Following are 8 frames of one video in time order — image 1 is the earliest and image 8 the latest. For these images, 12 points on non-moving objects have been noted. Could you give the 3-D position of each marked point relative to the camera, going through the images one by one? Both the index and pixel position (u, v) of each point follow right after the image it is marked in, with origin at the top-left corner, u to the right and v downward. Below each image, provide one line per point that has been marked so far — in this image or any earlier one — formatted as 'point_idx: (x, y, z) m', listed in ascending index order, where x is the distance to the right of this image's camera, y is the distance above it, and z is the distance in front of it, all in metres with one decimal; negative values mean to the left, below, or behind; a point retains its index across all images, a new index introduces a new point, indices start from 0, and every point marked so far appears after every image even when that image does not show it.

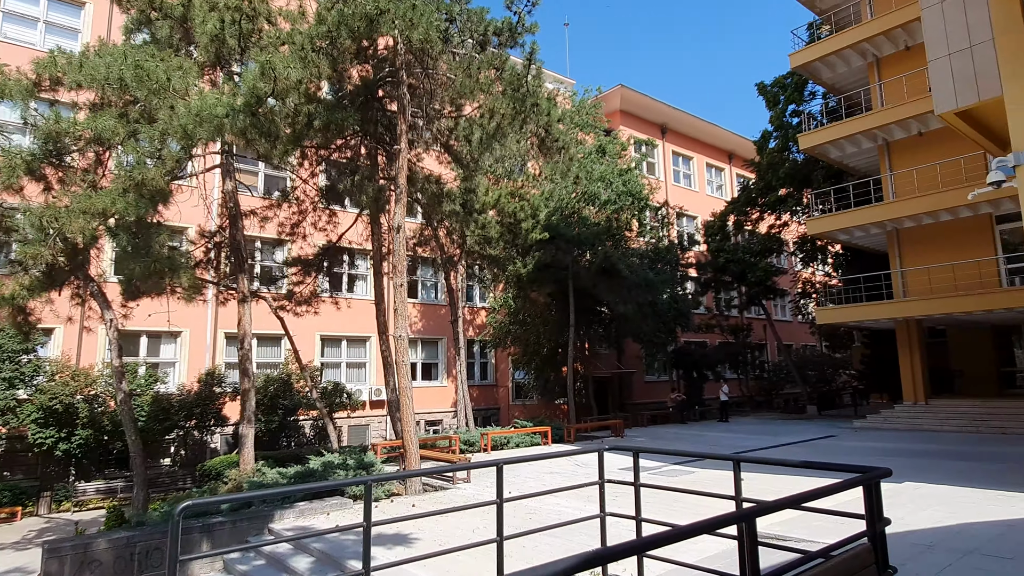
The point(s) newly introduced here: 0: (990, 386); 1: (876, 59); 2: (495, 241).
0: (+14.7, -3.0, +19.1) m
1: (+10.8, +6.8, +18.5) m
2: (-0.4, +1.1, +15.2) m
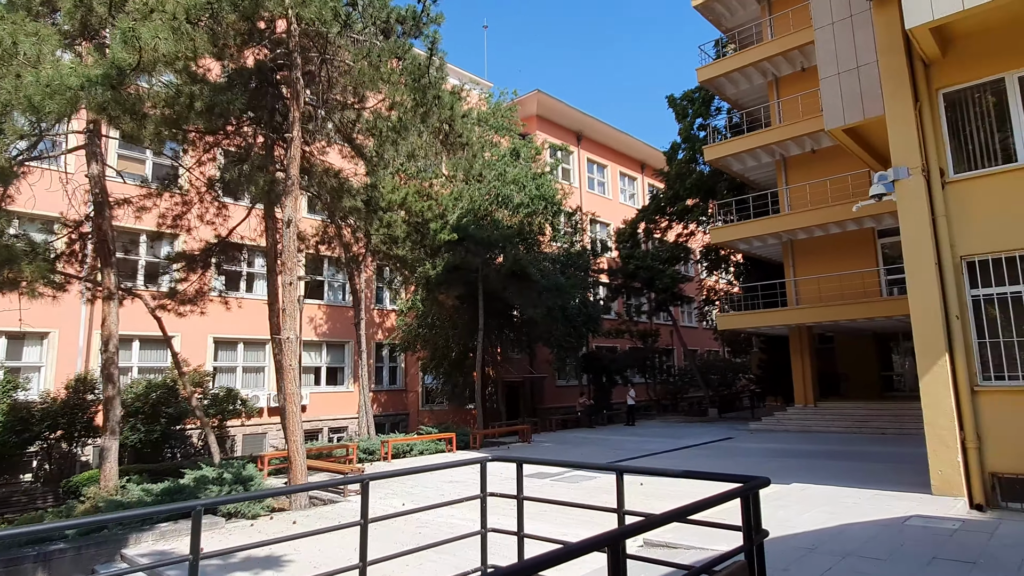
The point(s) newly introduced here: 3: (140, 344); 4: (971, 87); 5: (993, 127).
0: (+11.8, -3.3, +20.5) m
1: (+8.2, +6.6, +19.4) m
2: (-2.6, +1.1, +14.7) m
3: (-10.8, -1.6, +18.2) m
4: (+6.1, +2.6, +8.2) m
5: (+6.3, +2.1, +8.1) m
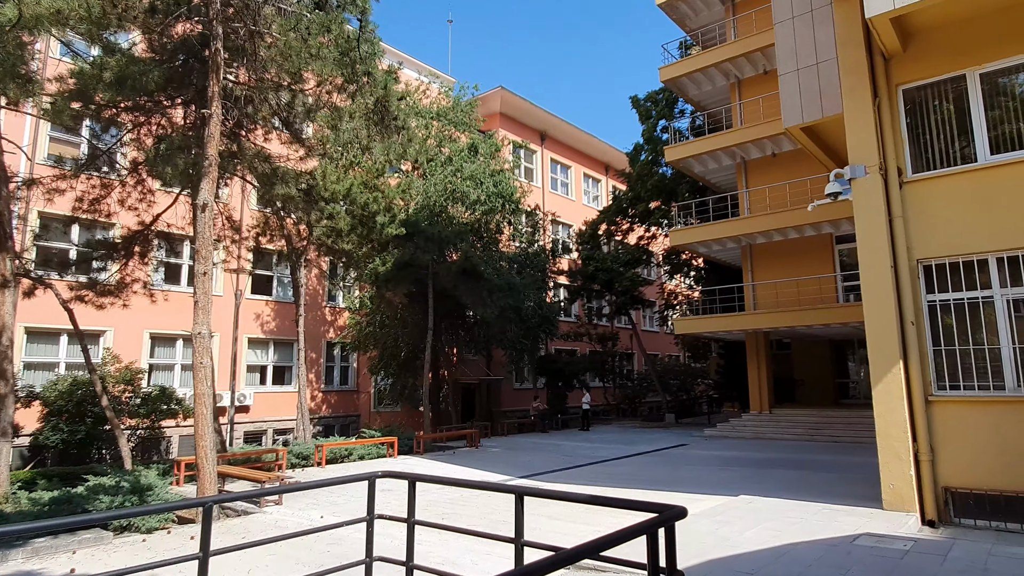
0: (+10.3, -3.5, +20.4) m
1: (+6.9, +6.4, +19.2) m
2: (-3.7, +1.2, +13.9) m
3: (-12.1, -1.4, +17.0) m
4: (+5.3, +2.6, +7.9) m
5: (+5.5, +2.0, +7.8) m
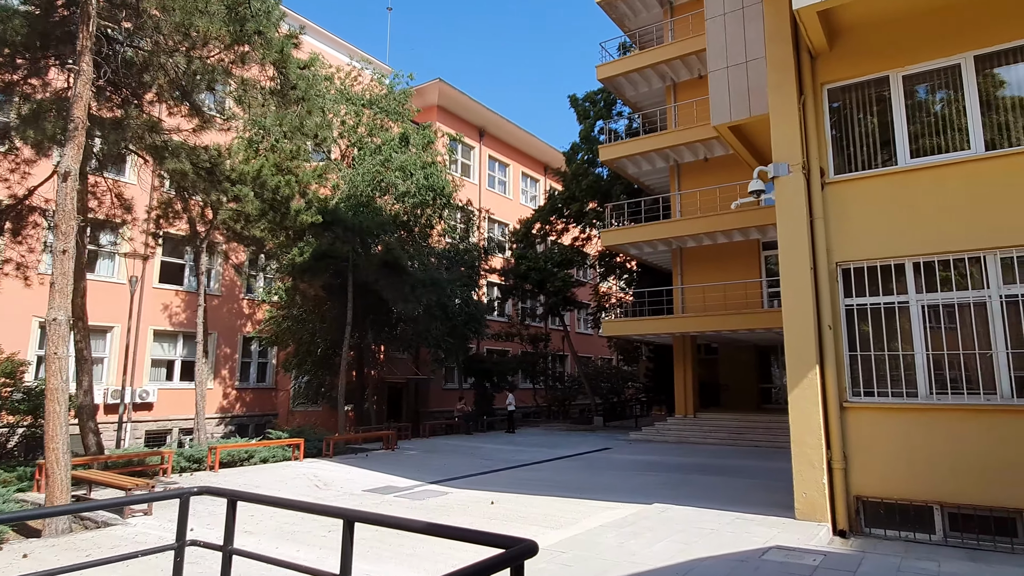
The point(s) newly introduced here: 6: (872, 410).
0: (+7.8, -3.7, +20.6) m
1: (+4.9, +6.3, +19.1) m
2: (-5.3, +1.4, +12.9) m
3: (-14.1, -0.9, +15.1) m
4: (+4.3, +2.5, +7.8) m
5: (+4.4, +1.9, +7.6) m
6: (+4.0, -1.4, +6.9) m
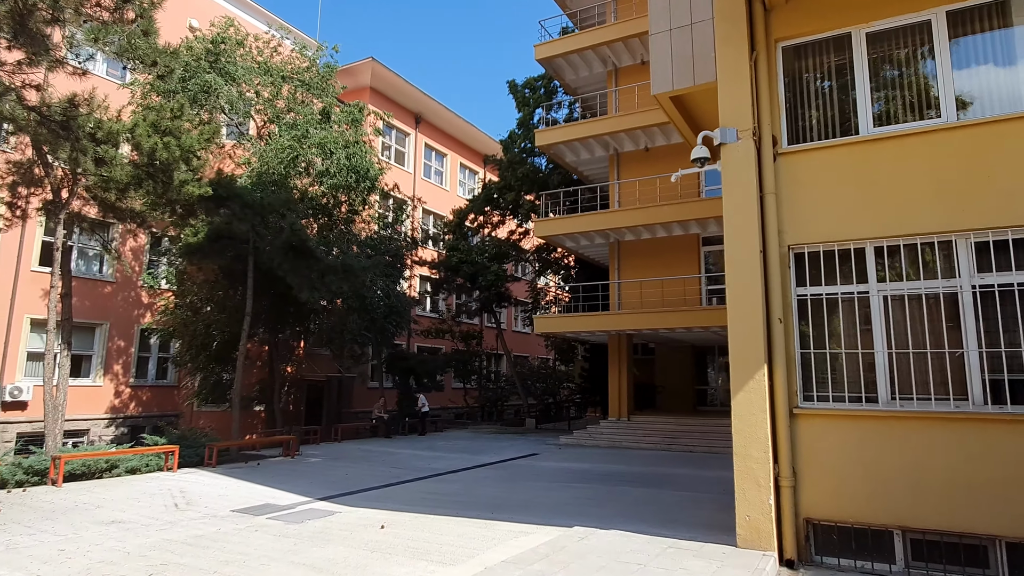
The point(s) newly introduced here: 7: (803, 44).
0: (+5.5, -3.7, +19.9) m
1: (+3.0, +6.4, +18.1) m
2: (-6.8, +1.8, +11.0) m
3: (-15.7, -0.4, +12.4) m
4: (+3.3, +2.6, +6.8) m
5: (+3.4, +2.1, +6.6) m
6: (+3.0, -1.2, +5.9) m
7: (+3.2, +2.7, +6.8) m
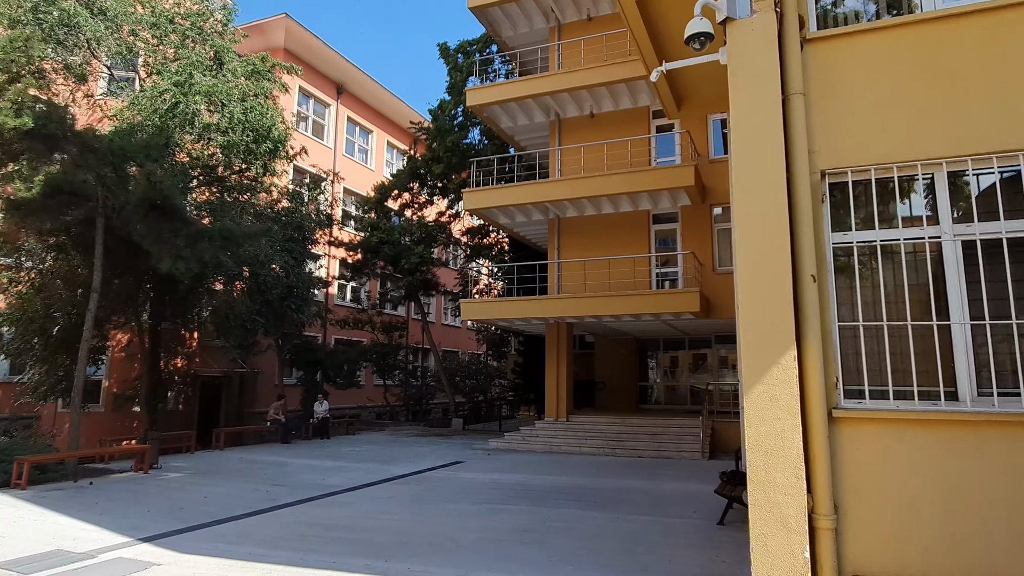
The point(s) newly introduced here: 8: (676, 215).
0: (+3.3, -3.3, +18.1) m
1: (+1.2, +6.9, +16.1) m
2: (-7.9, +2.3, +7.9) m
3: (-17.0, +0.3, +8.4) m
4: (+2.6, +3.0, +4.8) m
5: (+2.8, +2.4, +4.7) m
6: (+2.3, -0.9, +3.9) m
7: (+2.5, +3.1, +4.8) m
8: (+3.8, +1.7, +14.4) m
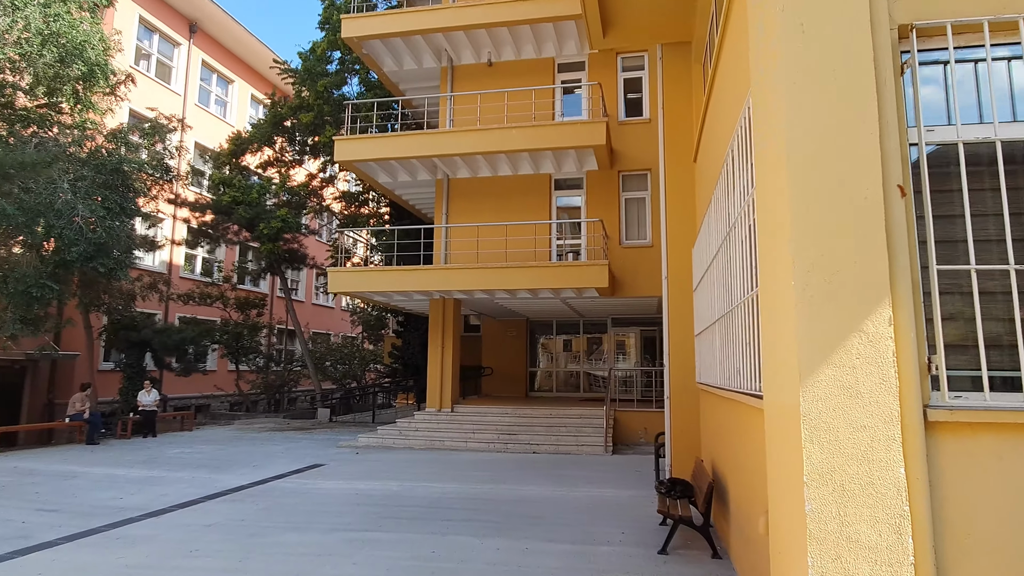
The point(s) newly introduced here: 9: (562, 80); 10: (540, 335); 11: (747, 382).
0: (+0.1, -2.6, +16.5) m
1: (-1.3, +7.5, +13.9) m
2: (-8.8, +3.0, +4.3) m
3: (-17.9, +1.2, +3.1) m
4: (+2.1, +3.3, +3.2) m
5: (+2.3, +2.8, +3.2) m
6: (+1.9, -0.5, +2.4) m
7: (+2.0, +3.4, +3.2) m
8: (+1.4, +2.2, +12.9) m
9: (+1.0, +4.4, +13.1) m
10: (+0.8, -1.3, +17.0) m
11: (+1.5, -0.6, +3.8) m
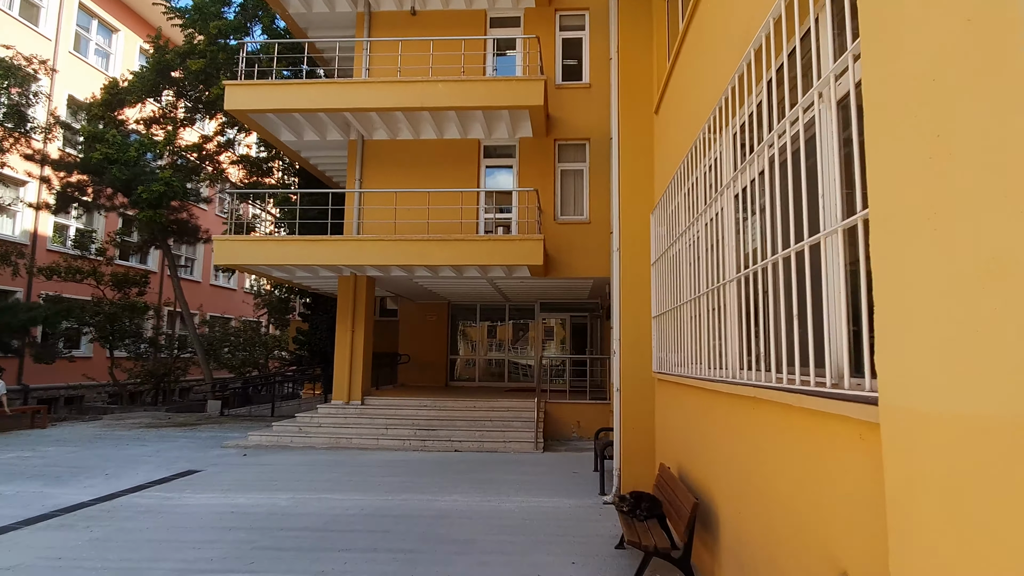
0: (-1.8, -2.2, +15.1) m
1: (-2.7, +8.0, +12.2) m
2: (-9.0, +3.4, +1.8) m
3: (-17.9, +1.8, -0.6) m
4: (+1.9, +3.5, +2.1) m
5: (+2.1, +2.9, +2.1) m
6: (+1.8, -0.4, +1.3) m
7: (+1.9, +3.6, +2.1) m
8: (0.0, +2.6, +11.7) m
9: (-0.3, +4.8, +11.8) m
10: (-1.2, -0.8, +15.7) m
11: (+1.2, -0.4, +2.7) m
